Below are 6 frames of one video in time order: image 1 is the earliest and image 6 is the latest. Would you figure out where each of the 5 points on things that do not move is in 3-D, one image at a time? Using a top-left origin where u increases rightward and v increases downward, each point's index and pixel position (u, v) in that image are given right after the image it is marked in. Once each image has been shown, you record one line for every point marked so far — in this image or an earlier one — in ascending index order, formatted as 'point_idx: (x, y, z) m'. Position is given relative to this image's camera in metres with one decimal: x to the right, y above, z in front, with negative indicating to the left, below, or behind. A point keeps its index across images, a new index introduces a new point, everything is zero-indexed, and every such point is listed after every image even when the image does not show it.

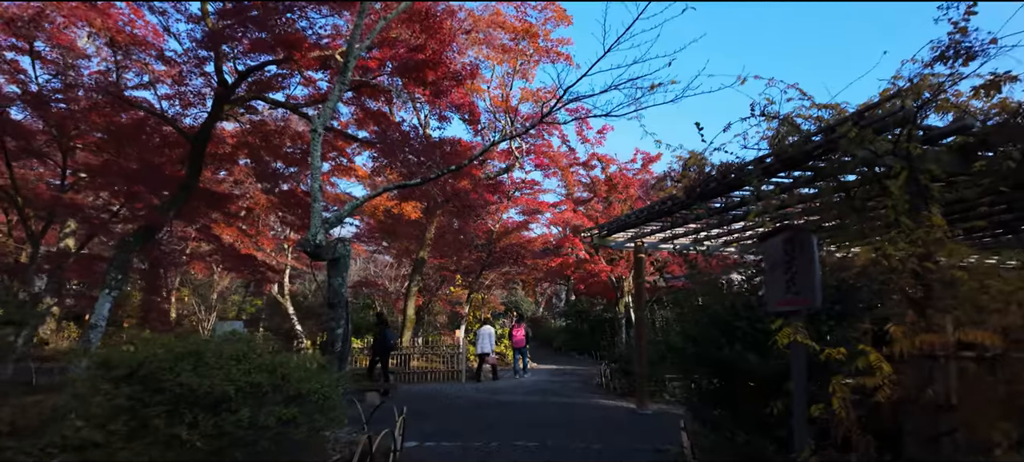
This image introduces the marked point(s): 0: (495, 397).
0: (-0.3, -3.2, +11.2) m
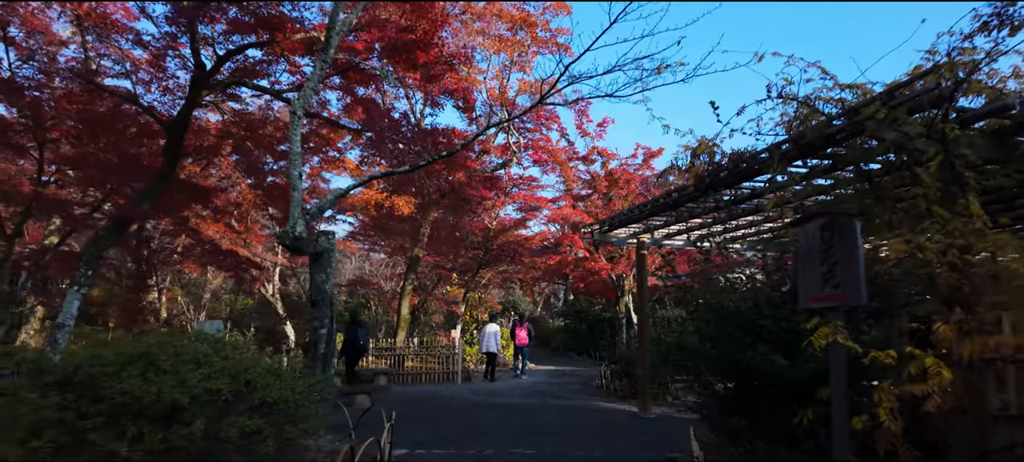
0: (-0.4, -3.1, +10.8) m
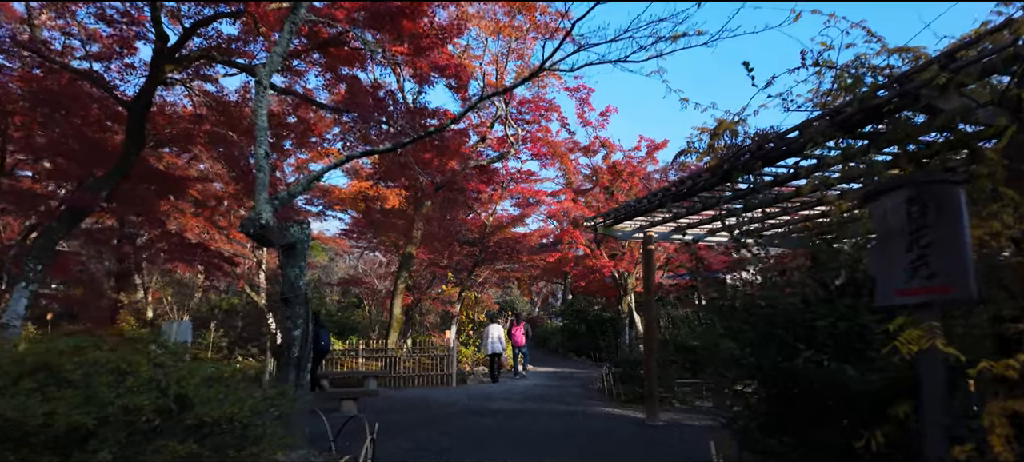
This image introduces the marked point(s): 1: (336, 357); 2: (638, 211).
0: (-0.4, -3.0, +10.2) m
1: (-3.8, -2.7, +12.4) m
2: (+1.7, +0.3, +7.6) m
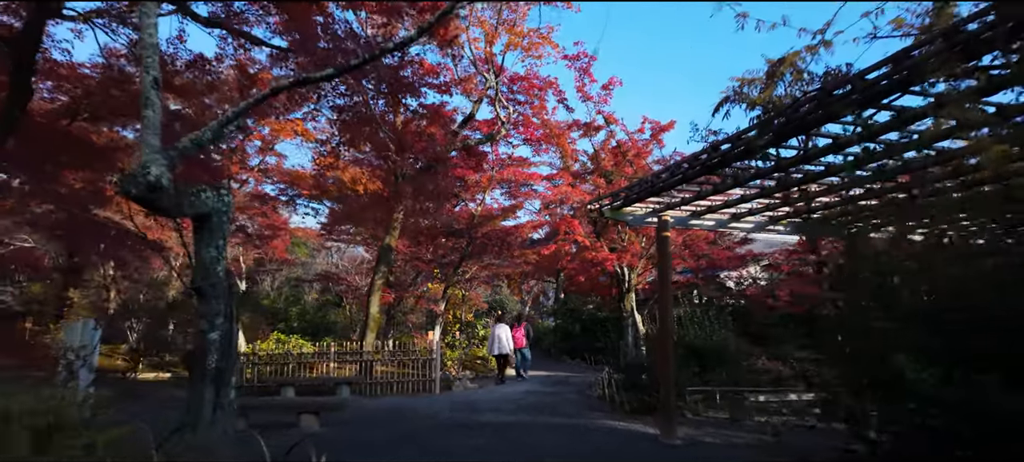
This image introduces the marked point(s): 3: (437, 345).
0: (-0.6, -2.8, +8.9) m
1: (-4.0, -2.5, +11.1) m
2: (+1.6, +0.5, +6.4) m
3: (-1.5, -2.3, +11.7) m
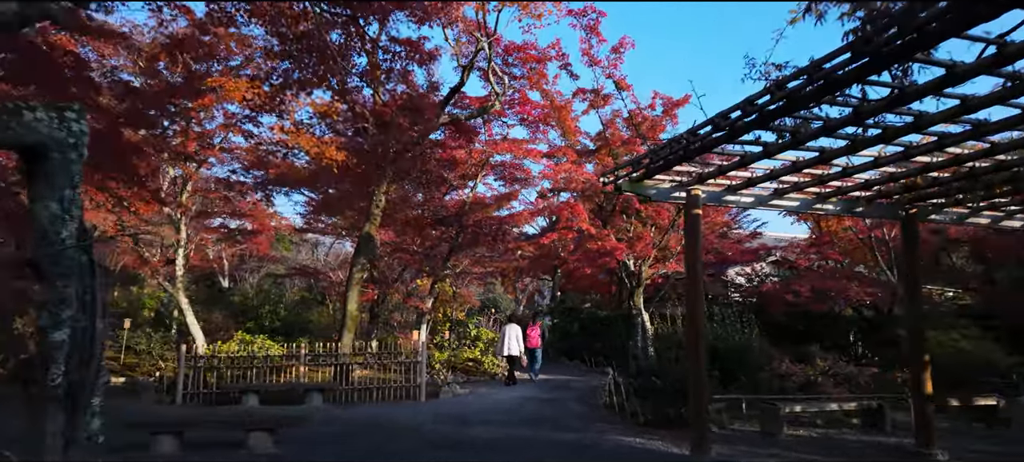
0: (-0.7, -2.6, +7.7) m
1: (-4.1, -2.3, +9.8) m
2: (+1.5, +0.7, +5.1) m
3: (-1.6, -2.1, +10.5) m
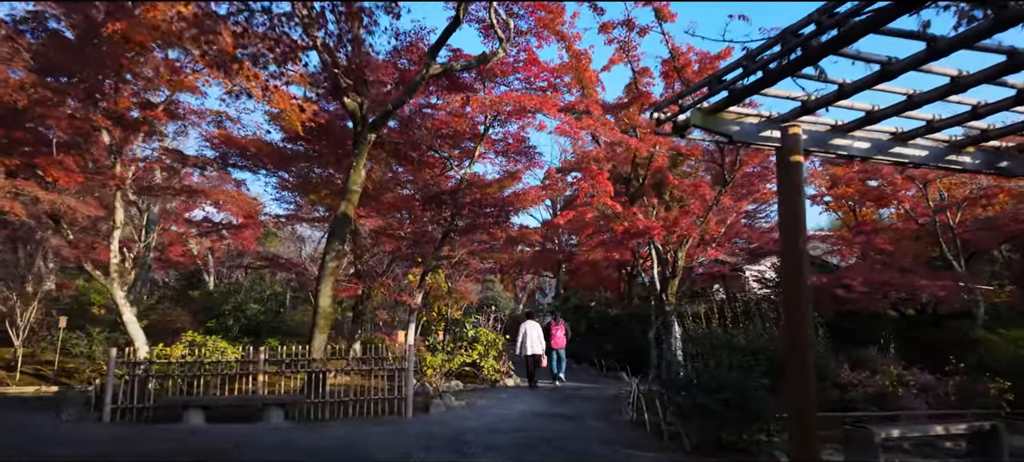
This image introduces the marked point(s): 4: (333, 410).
0: (-0.6, -2.3, +5.9) m
1: (-4.0, -2.0, +8.0) m
2: (+1.6, +1.0, +3.4) m
3: (-1.5, -1.8, +8.7) m
4: (-2.6, -2.6, +8.4) m
